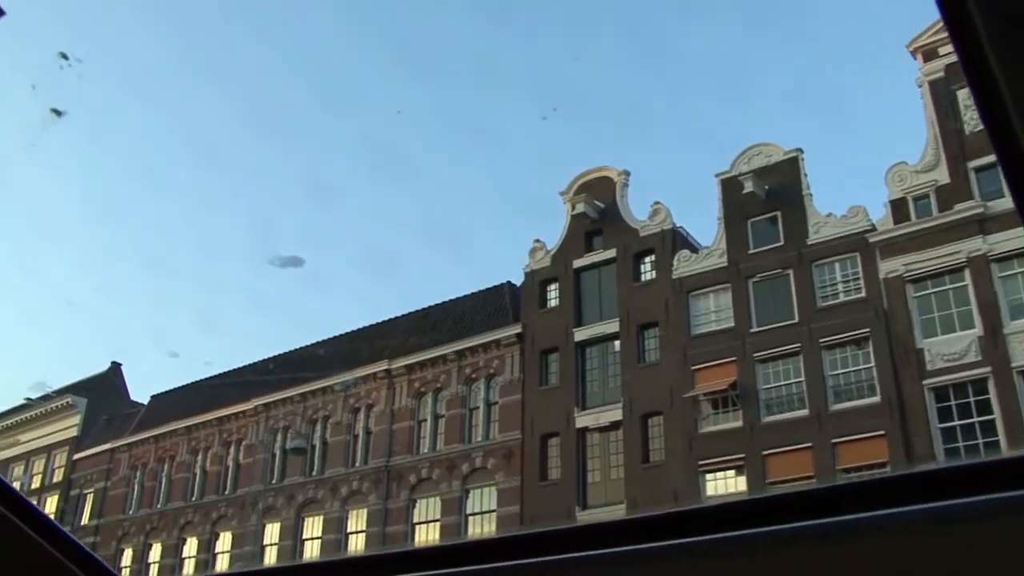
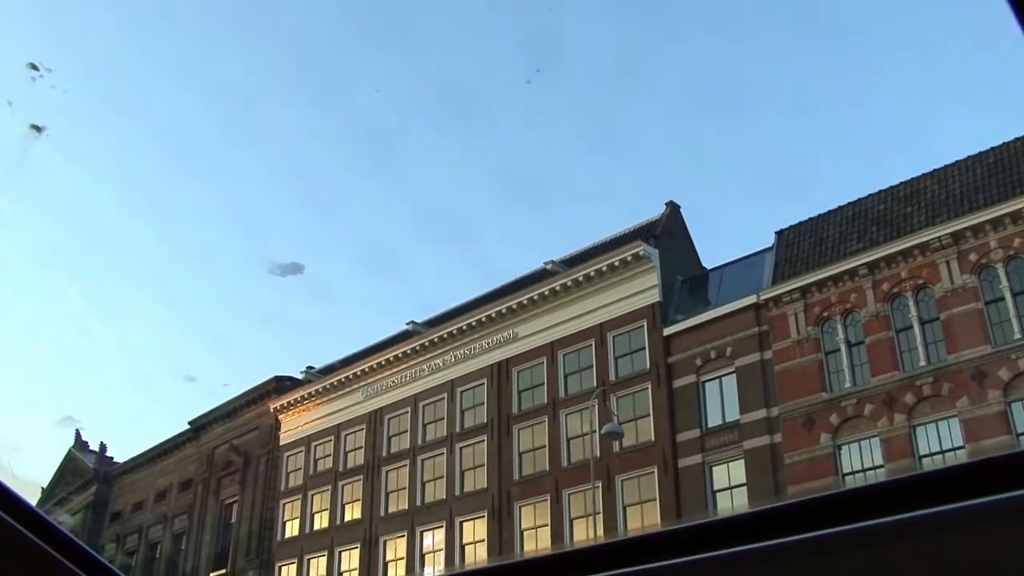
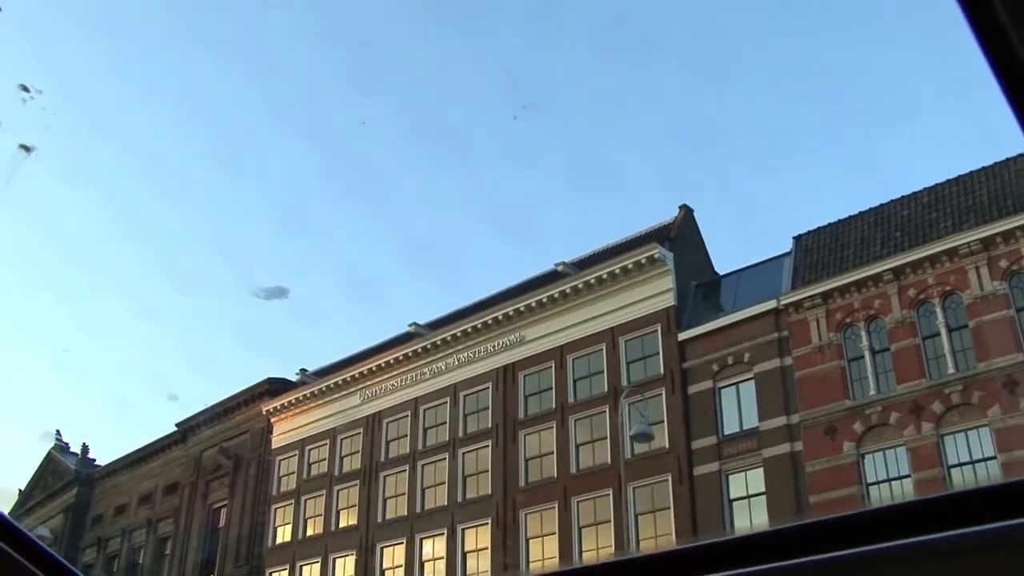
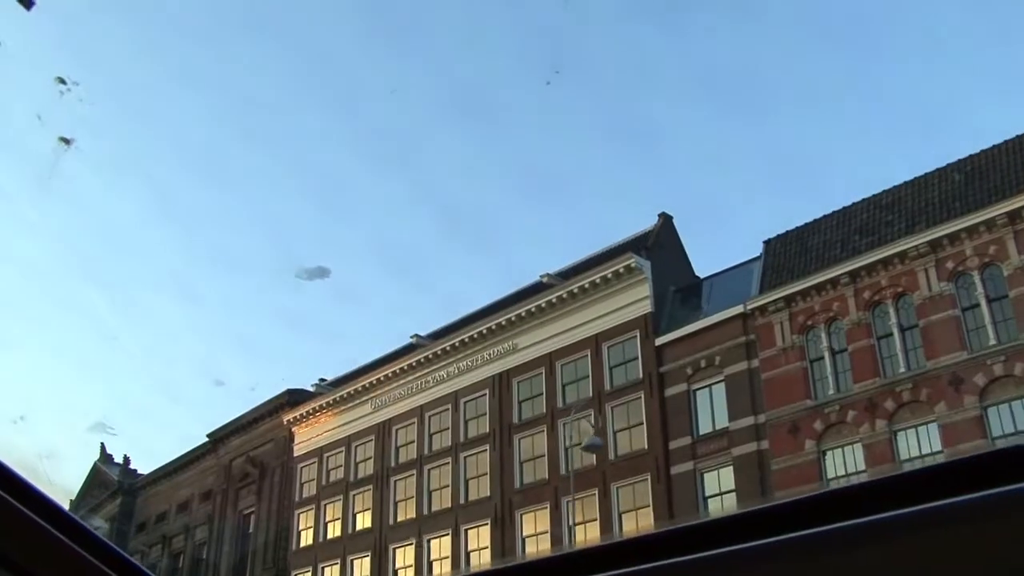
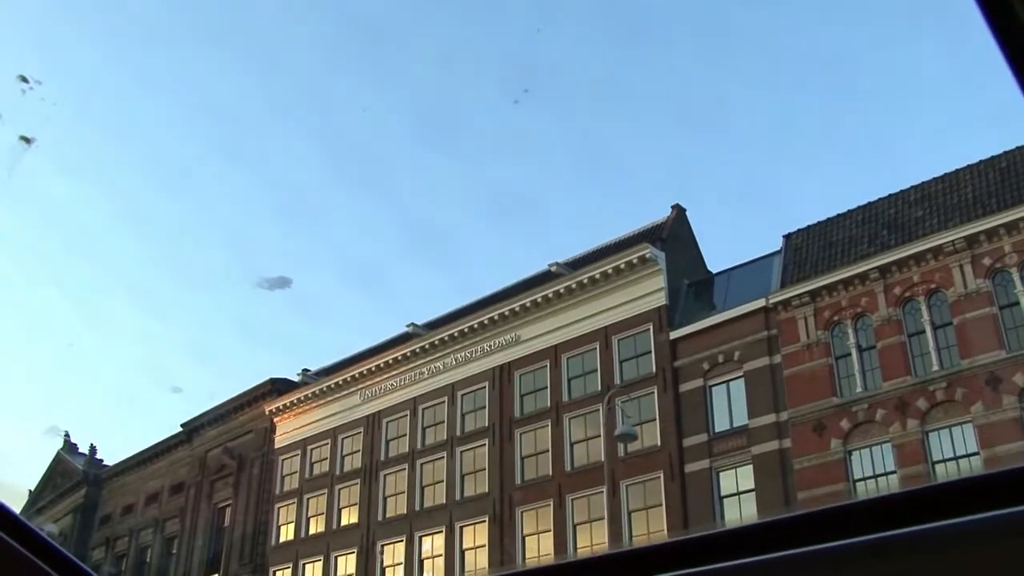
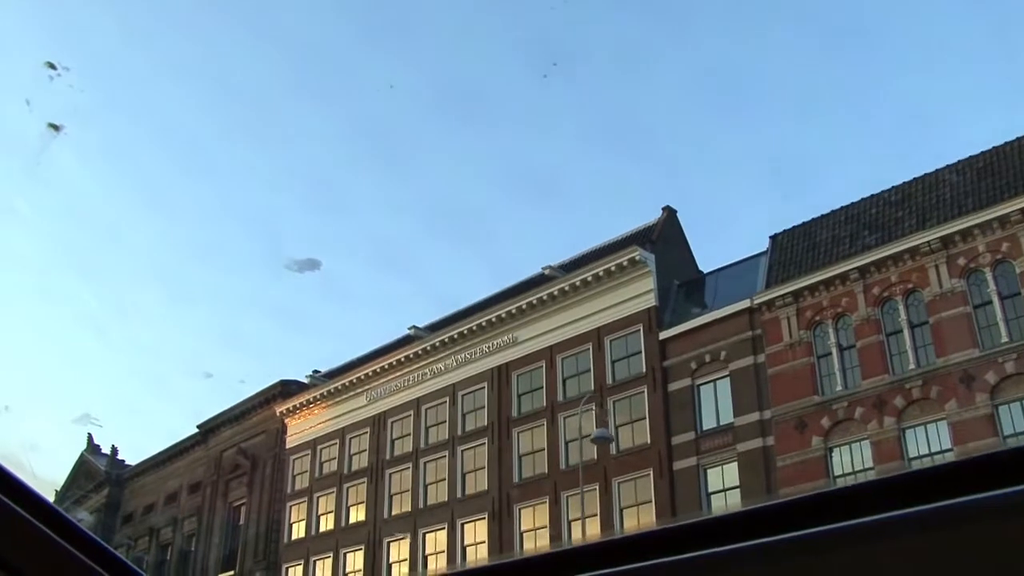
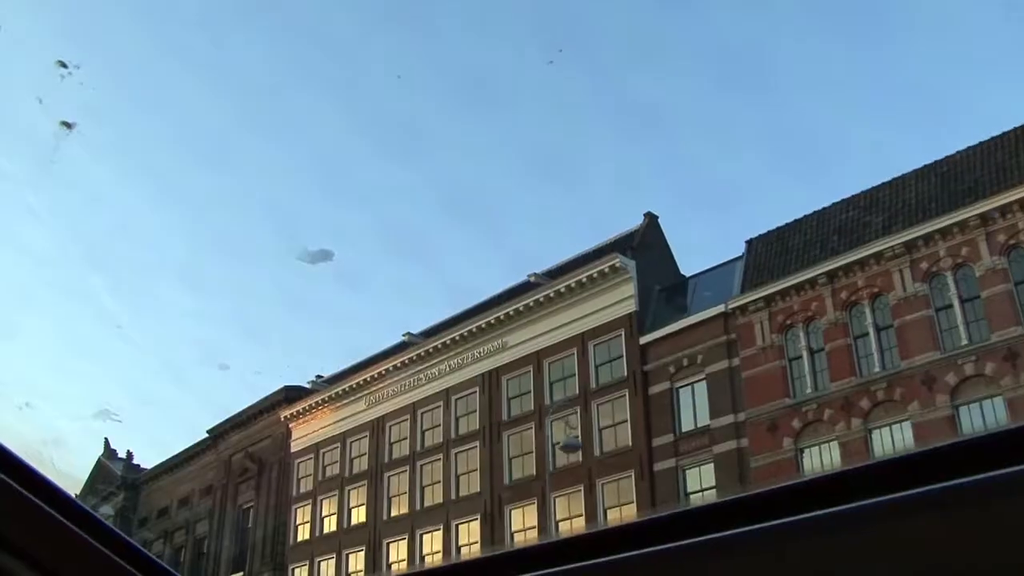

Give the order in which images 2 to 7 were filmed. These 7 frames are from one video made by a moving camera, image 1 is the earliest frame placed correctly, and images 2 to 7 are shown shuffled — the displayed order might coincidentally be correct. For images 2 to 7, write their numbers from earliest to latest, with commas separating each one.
7, 4, 6, 2, 5, 3
